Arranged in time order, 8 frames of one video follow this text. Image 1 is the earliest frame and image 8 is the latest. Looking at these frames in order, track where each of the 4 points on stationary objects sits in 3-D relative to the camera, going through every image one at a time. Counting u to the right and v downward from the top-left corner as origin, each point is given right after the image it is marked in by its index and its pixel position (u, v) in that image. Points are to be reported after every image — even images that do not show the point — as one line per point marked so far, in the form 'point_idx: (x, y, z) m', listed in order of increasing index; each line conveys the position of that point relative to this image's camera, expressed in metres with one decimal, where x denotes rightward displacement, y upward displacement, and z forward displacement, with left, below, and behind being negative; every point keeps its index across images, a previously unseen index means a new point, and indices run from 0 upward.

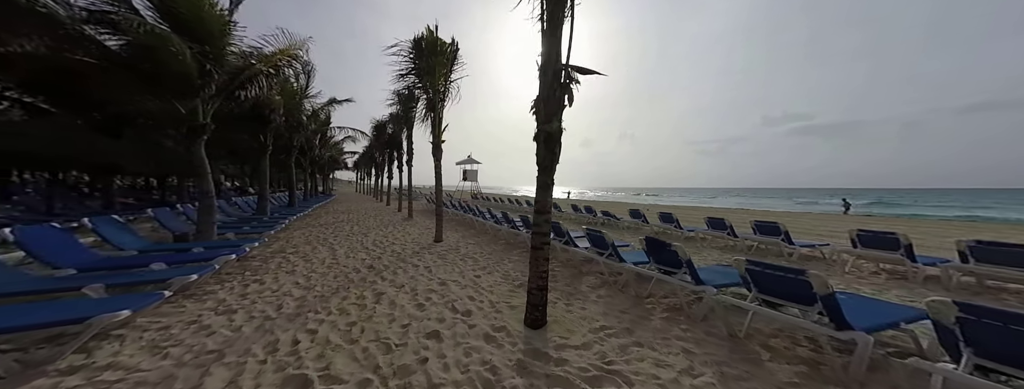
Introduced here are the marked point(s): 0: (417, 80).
0: (-2.3, +2.8, +6.5) m
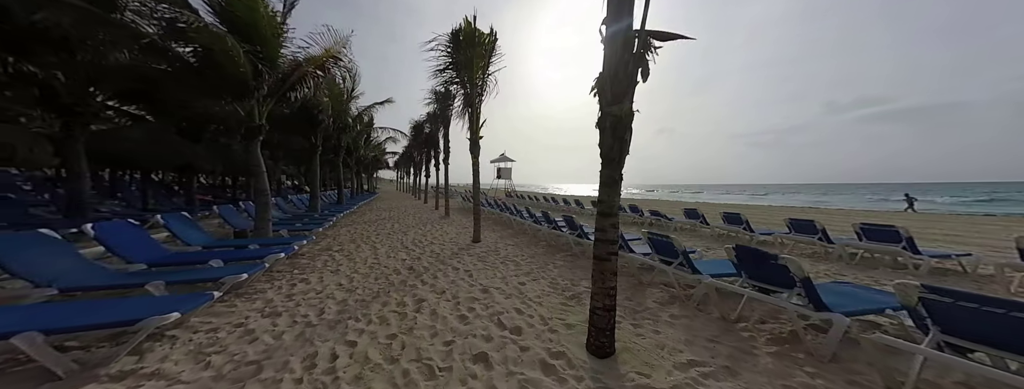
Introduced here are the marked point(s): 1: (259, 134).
0: (-1.4, +2.8, +6.3) m
1: (-5.2, +1.3, +5.5) m
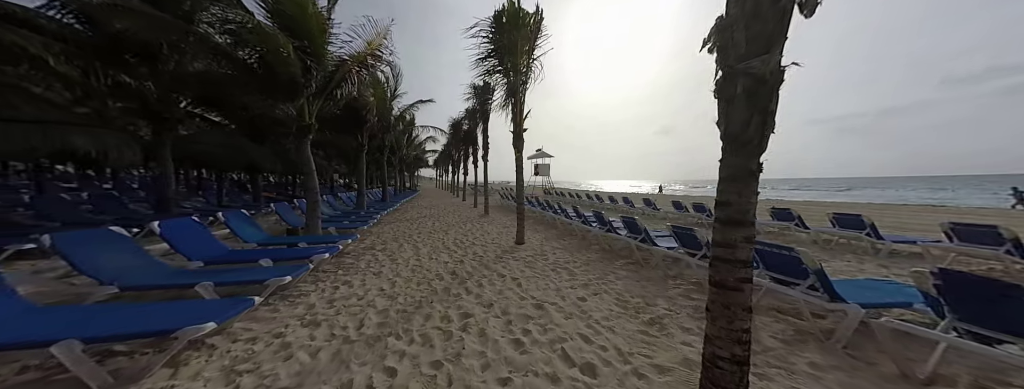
0: (-0.3, +2.9, +5.9) m
1: (-4.2, +1.3, +5.6) m
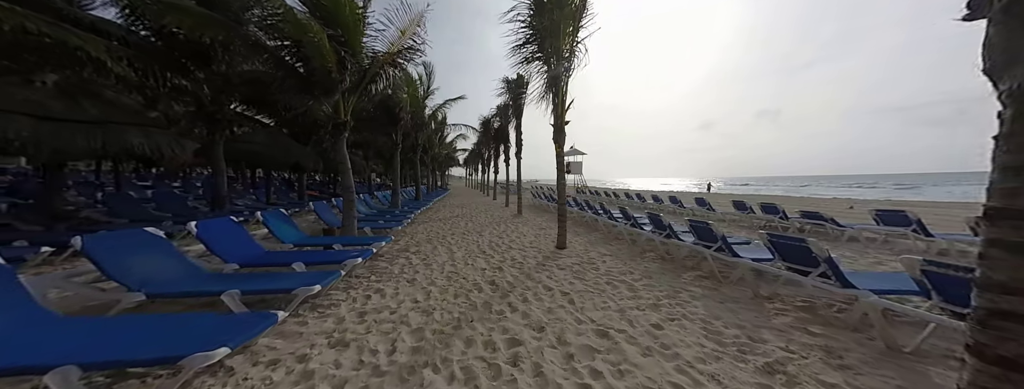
0: (+0.5, +2.9, +5.3) m
1: (-3.4, +1.3, +5.5) m
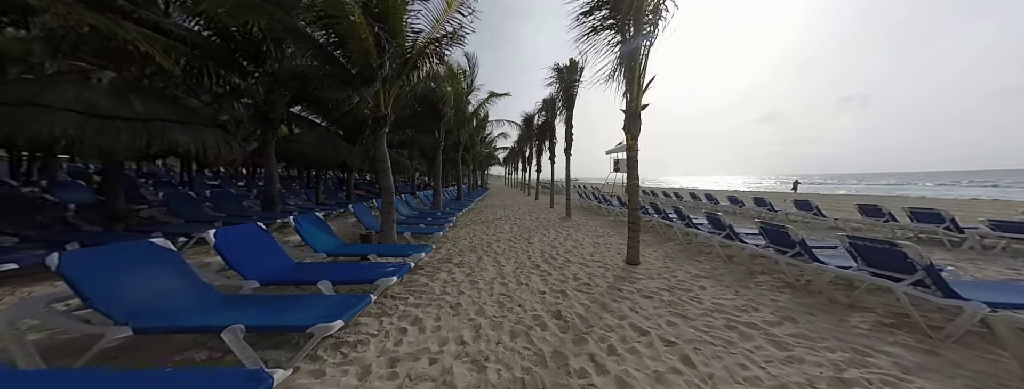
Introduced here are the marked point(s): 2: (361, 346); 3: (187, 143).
0: (+1.5, +2.9, +4.3) m
1: (-2.4, +1.3, +5.0) m
2: (-1.2, -1.2, +2.3) m
3: (-5.0, +0.8, +4.2) m
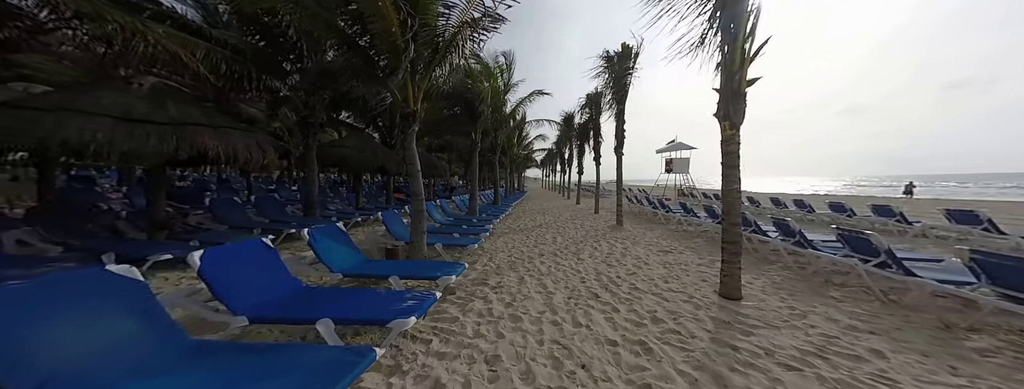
0: (+2.1, +2.8, +3.2) m
1: (-1.6, +1.2, +4.4) m
2: (-0.9, -1.3, +1.5) m
3: (-4.4, +0.7, +4.0) m
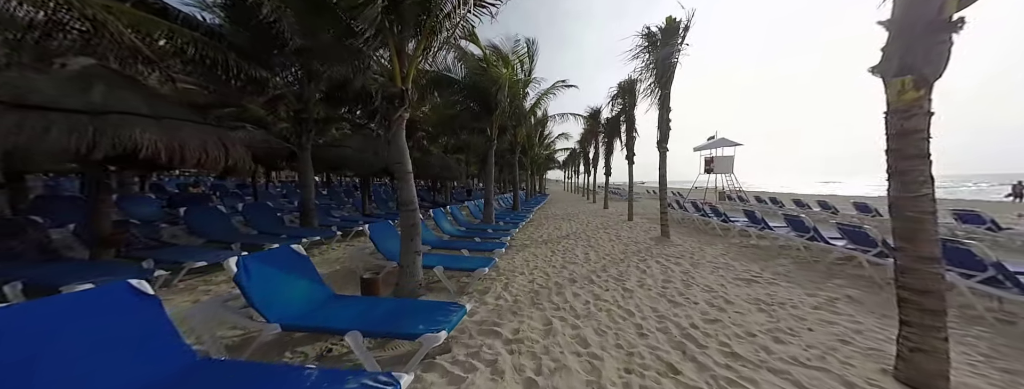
0: (+2.3, +2.7, +1.9) m
1: (-1.4, +1.1, +3.3) m
2: (-0.8, -1.4, +0.4) m
3: (-4.1, +0.6, +3.1) m
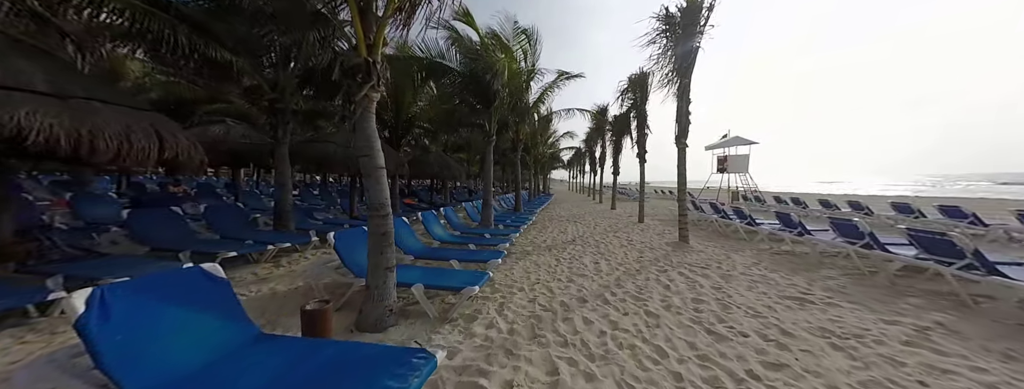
0: (+2.2, +2.7, +1.1) m
1: (-1.4, +1.1, +2.6) m
2: (-0.9, -1.4, -0.4) m
3: (-4.2, +0.6, +2.4) m
